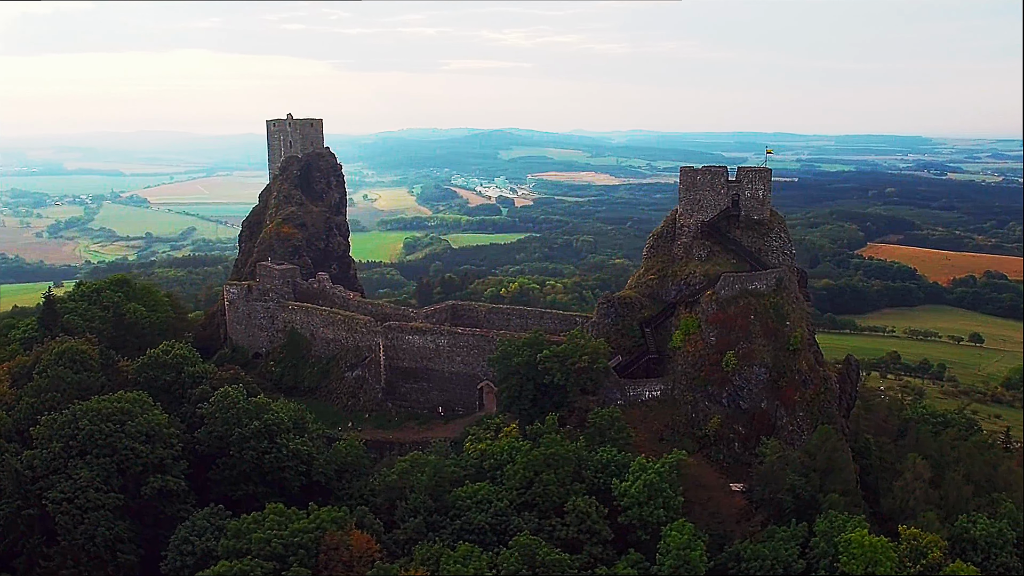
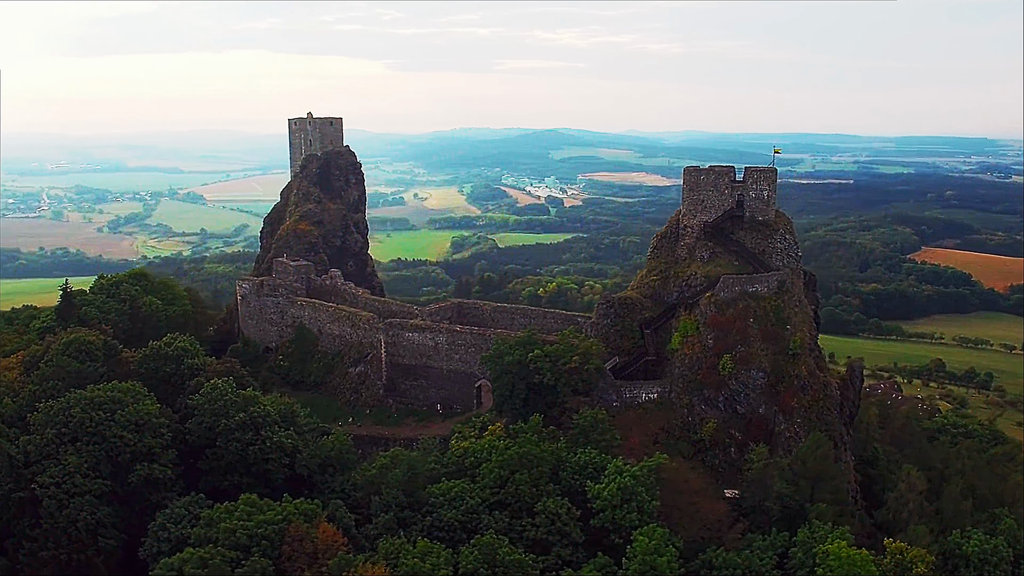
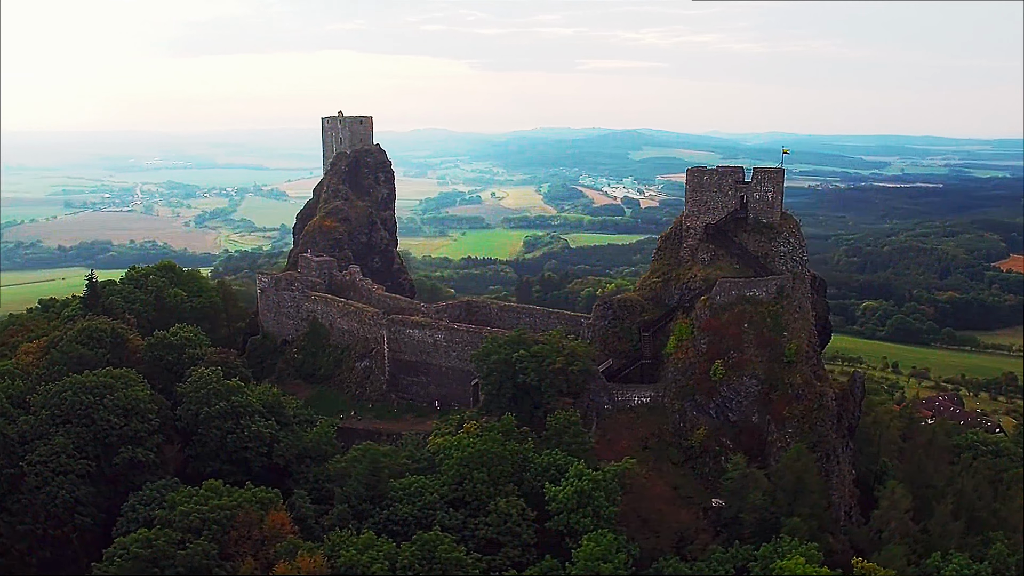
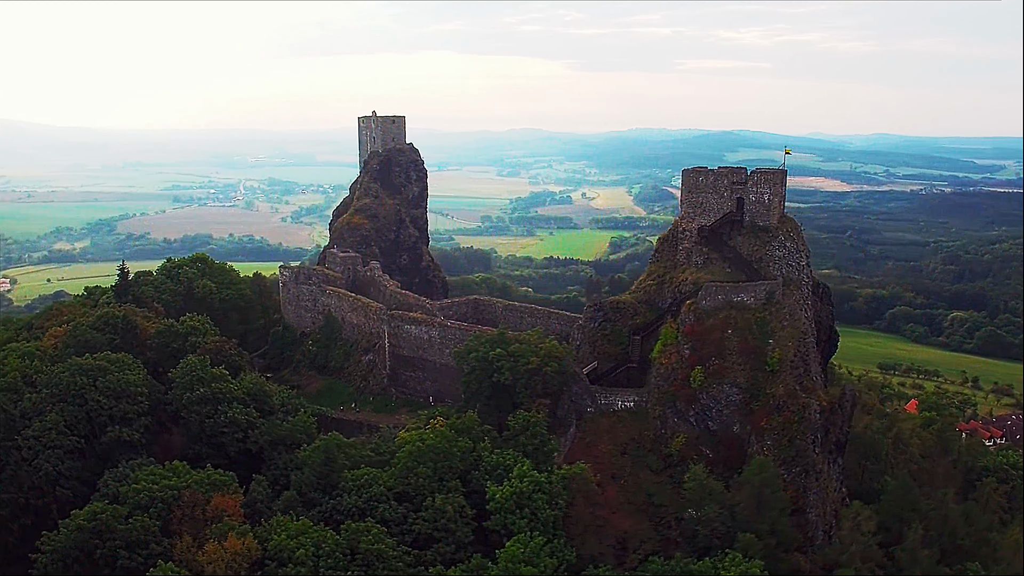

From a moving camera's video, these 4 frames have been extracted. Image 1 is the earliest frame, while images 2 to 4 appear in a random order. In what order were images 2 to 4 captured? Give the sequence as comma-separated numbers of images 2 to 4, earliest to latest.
2, 3, 4
